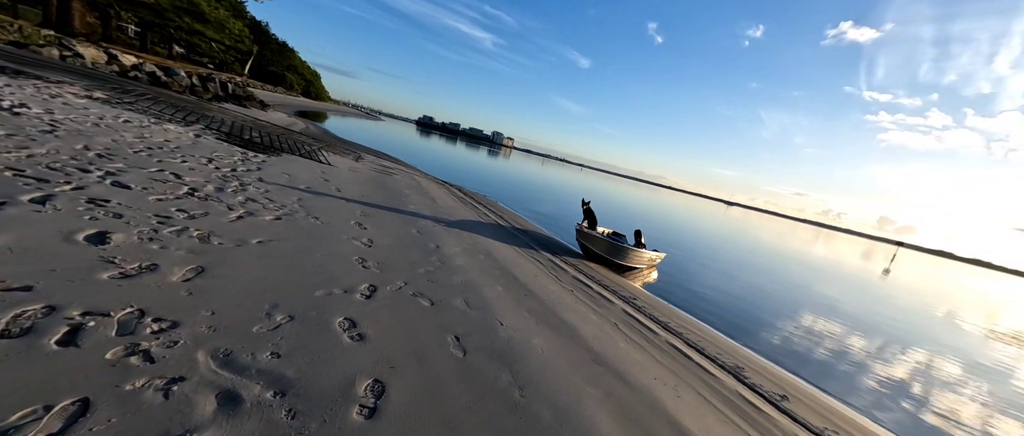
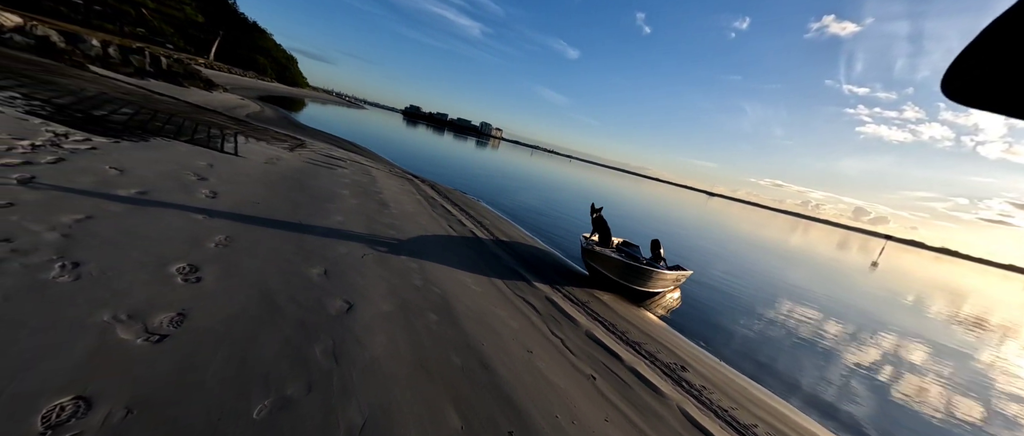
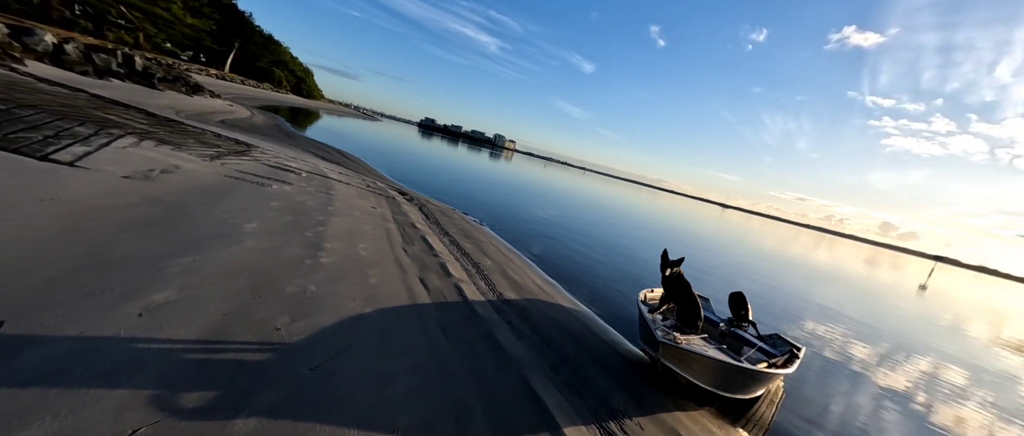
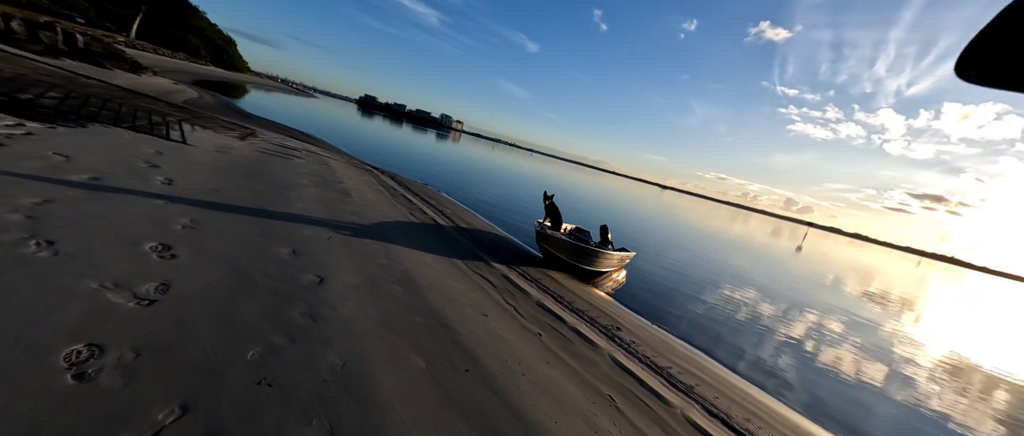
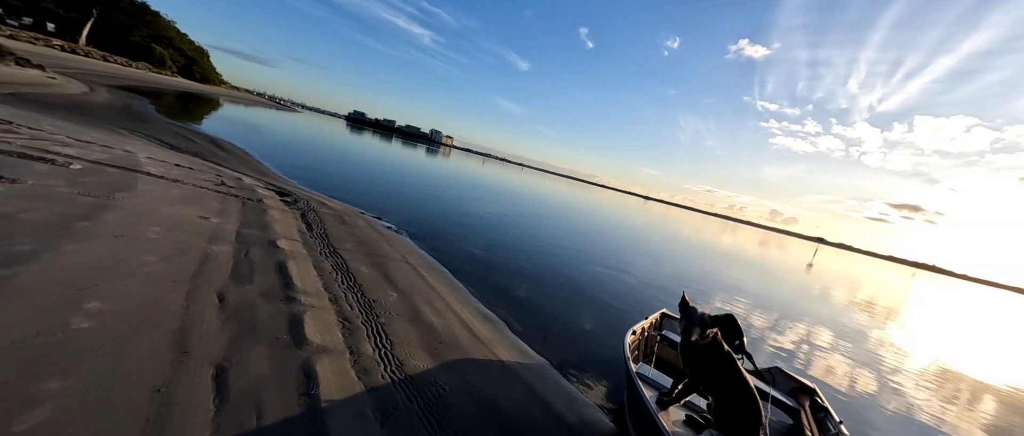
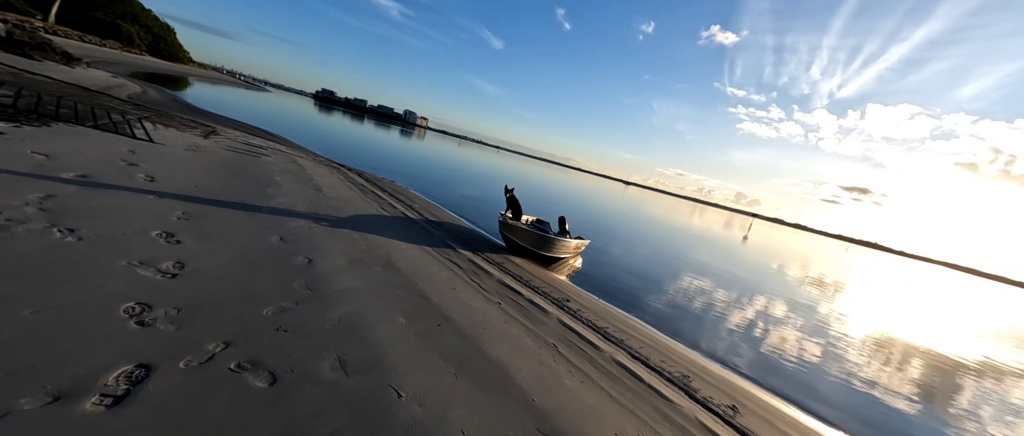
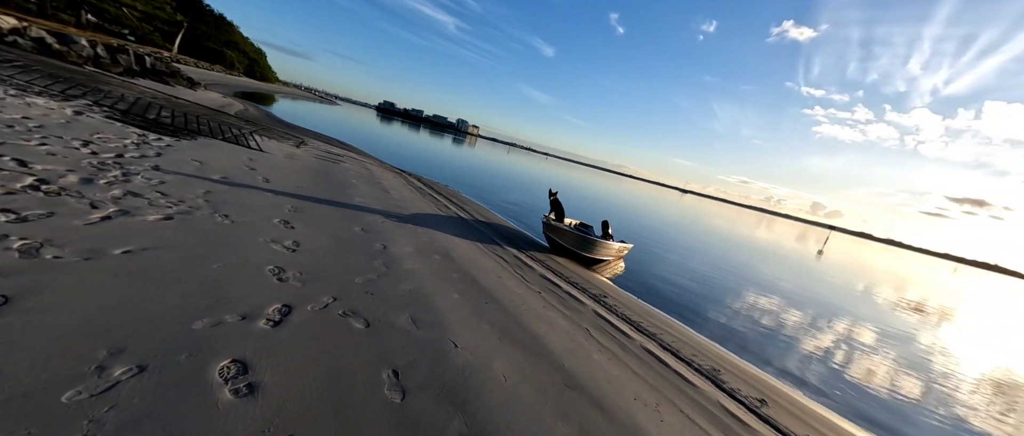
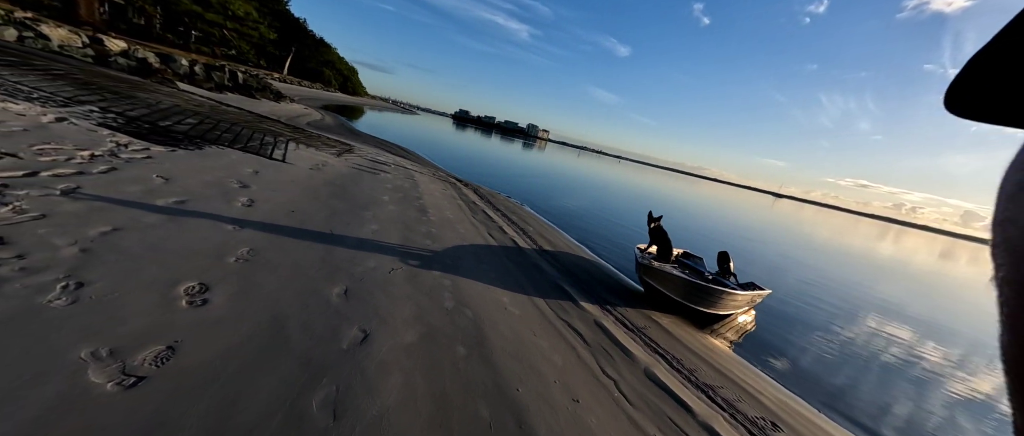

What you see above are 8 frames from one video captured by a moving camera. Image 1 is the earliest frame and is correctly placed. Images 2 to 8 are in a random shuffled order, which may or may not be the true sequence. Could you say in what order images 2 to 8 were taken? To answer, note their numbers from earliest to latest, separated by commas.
7, 6, 4, 2, 8, 3, 5
